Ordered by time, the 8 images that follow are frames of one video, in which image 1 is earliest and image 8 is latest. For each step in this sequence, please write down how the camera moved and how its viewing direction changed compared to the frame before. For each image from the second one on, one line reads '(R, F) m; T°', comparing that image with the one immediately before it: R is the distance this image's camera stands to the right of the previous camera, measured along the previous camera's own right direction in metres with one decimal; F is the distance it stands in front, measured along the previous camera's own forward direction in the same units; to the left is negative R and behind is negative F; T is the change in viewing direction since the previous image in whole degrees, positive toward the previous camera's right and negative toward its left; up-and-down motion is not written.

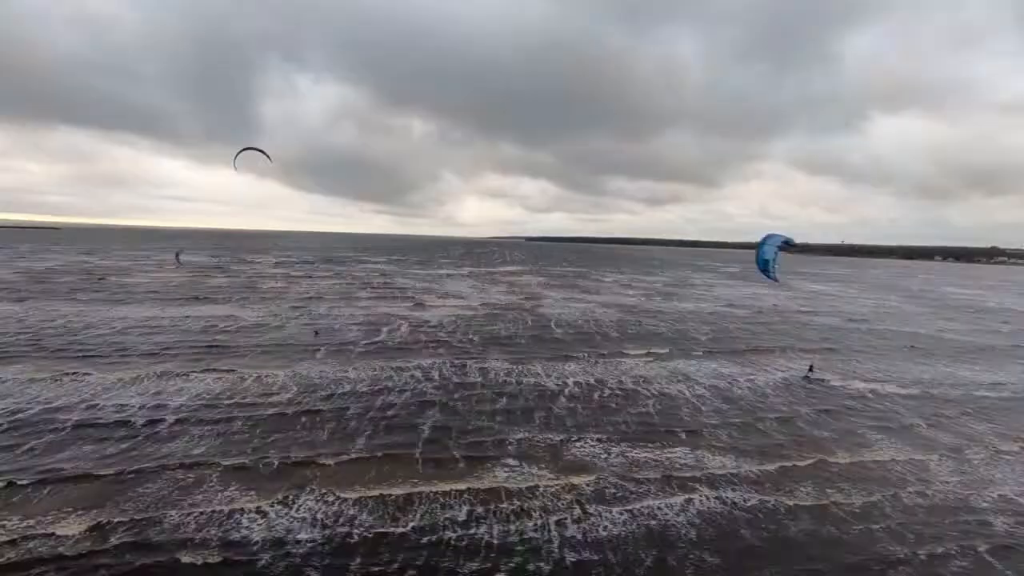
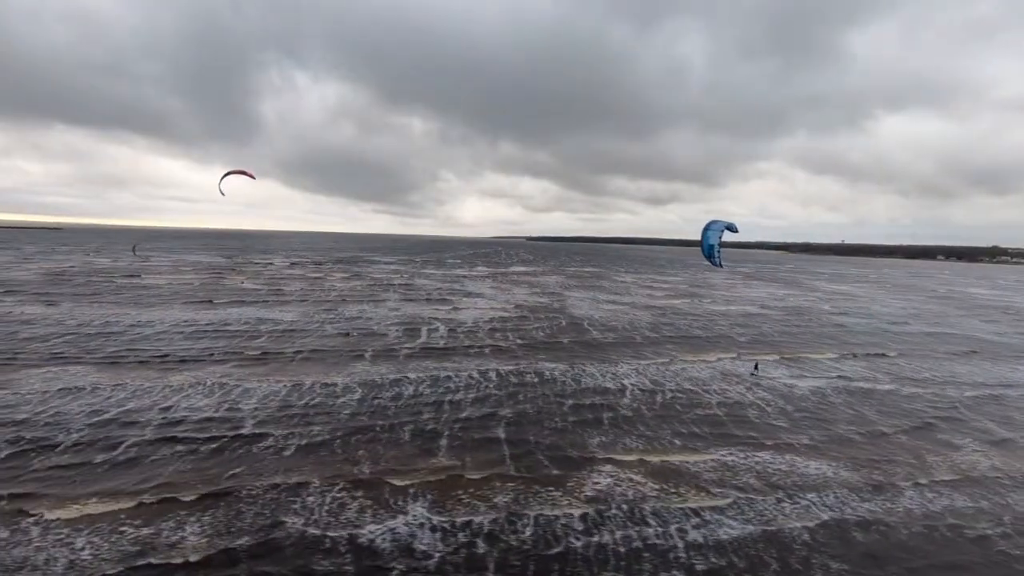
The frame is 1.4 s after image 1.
(-4.5, 0.0) m; 0°
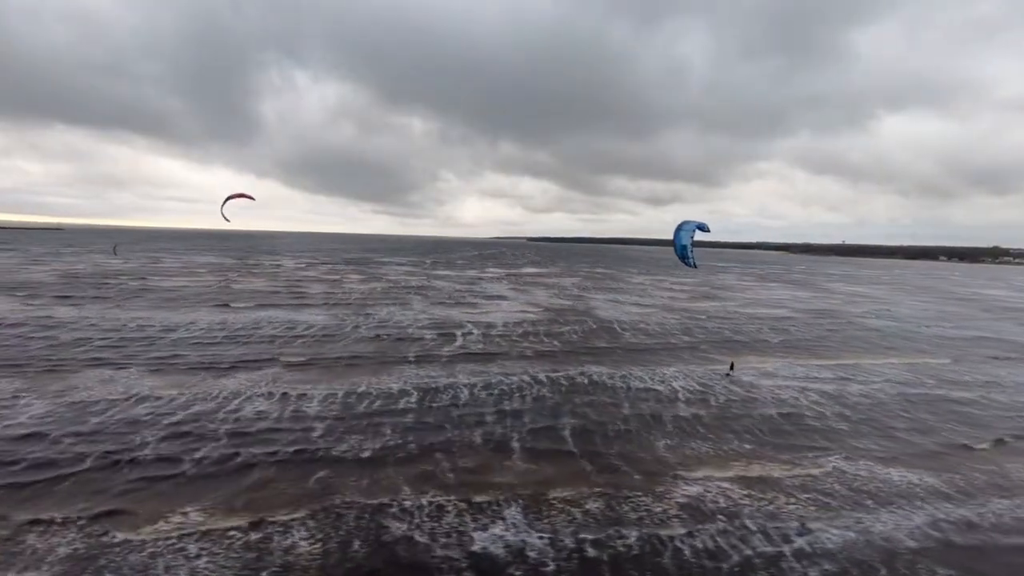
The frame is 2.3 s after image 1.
(-4.0, -0.1) m; 0°
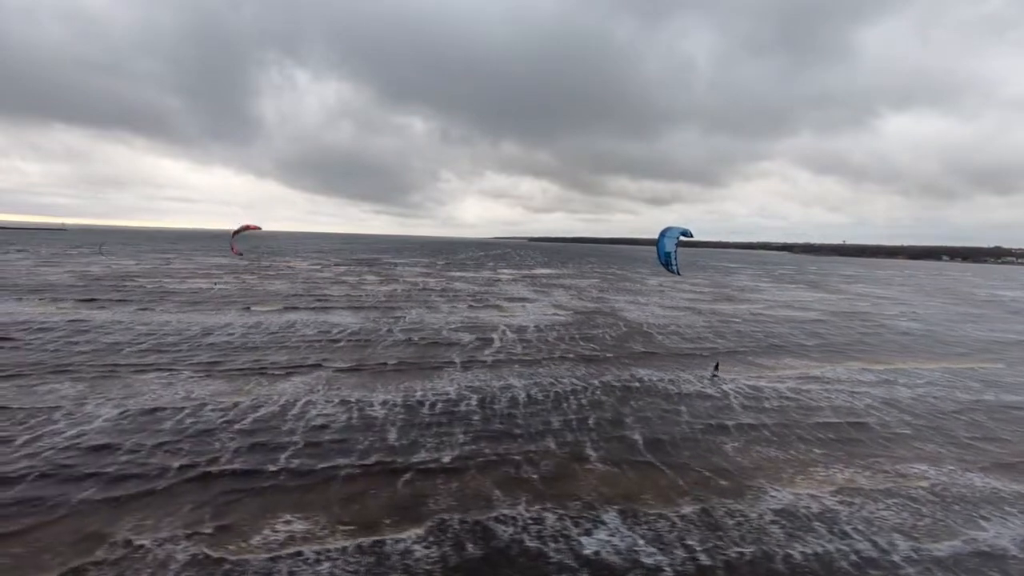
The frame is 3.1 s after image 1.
(-4.2, -0.1) m; 0°
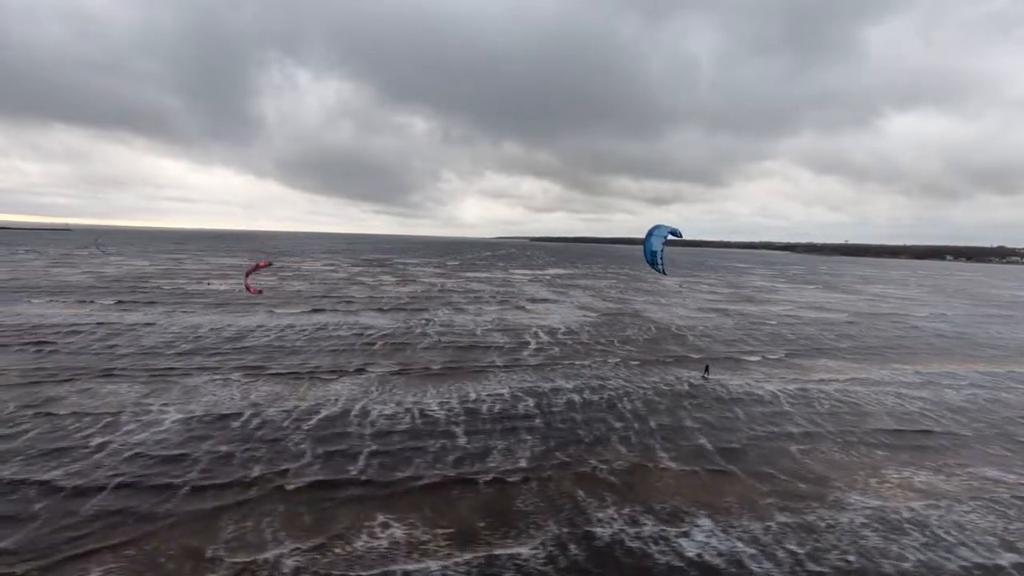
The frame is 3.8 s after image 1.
(-4.0, -0.1) m; 0°
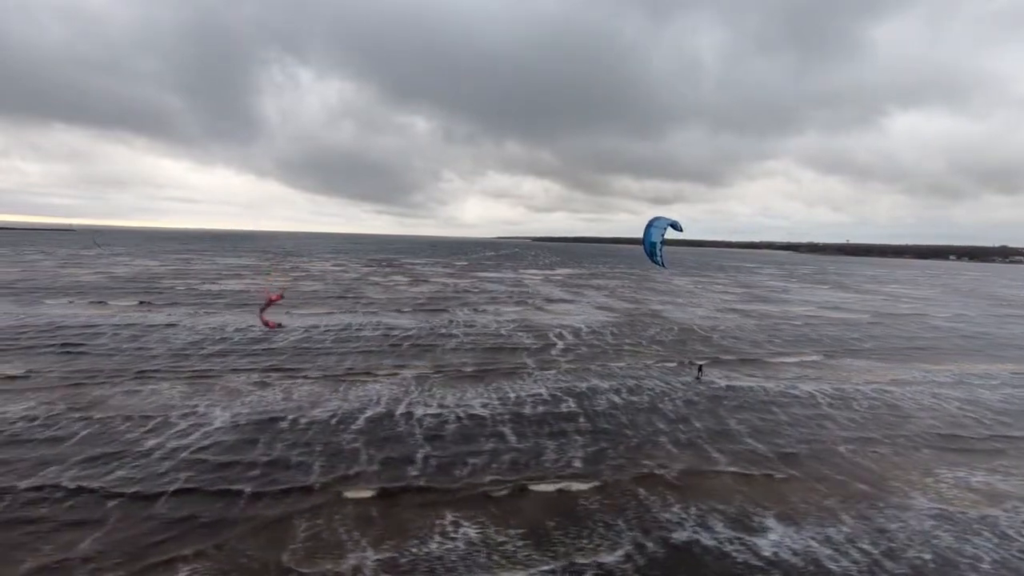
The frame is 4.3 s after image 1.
(-3.0, -0.1) m; 0°
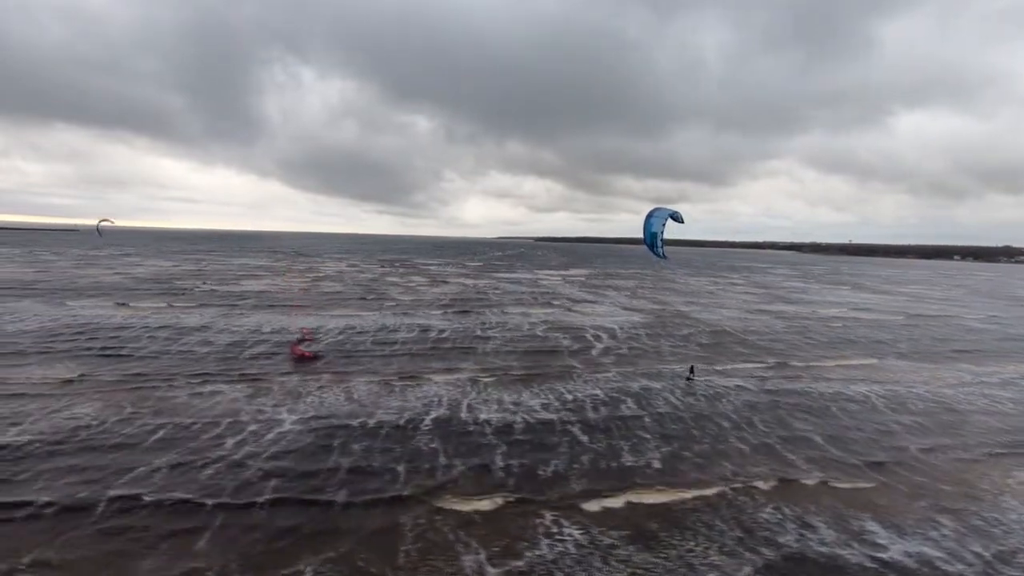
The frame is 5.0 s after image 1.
(-4.3, -0.1) m; 0°
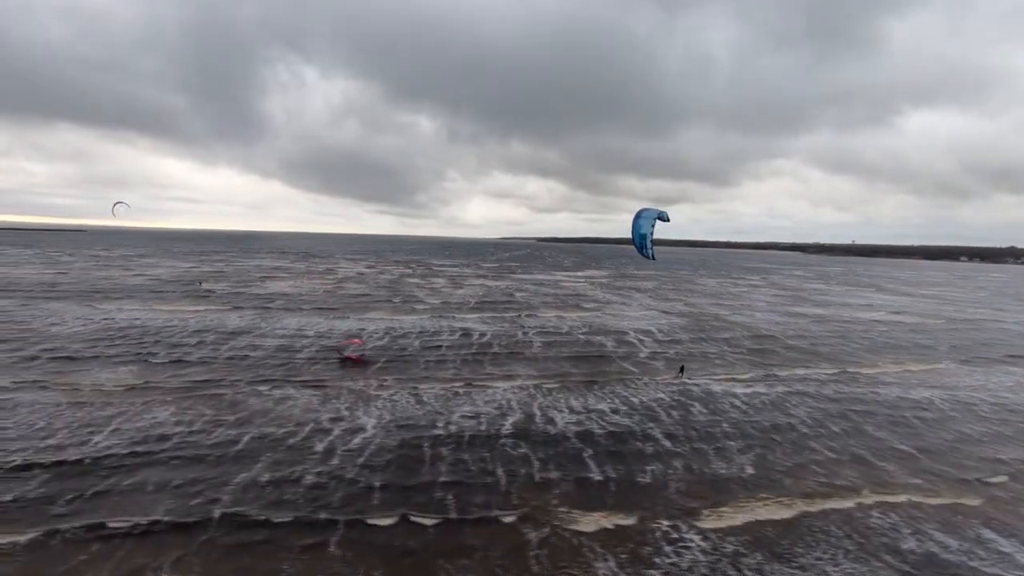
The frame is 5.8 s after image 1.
(-5.1, -0.1) m; 0°
